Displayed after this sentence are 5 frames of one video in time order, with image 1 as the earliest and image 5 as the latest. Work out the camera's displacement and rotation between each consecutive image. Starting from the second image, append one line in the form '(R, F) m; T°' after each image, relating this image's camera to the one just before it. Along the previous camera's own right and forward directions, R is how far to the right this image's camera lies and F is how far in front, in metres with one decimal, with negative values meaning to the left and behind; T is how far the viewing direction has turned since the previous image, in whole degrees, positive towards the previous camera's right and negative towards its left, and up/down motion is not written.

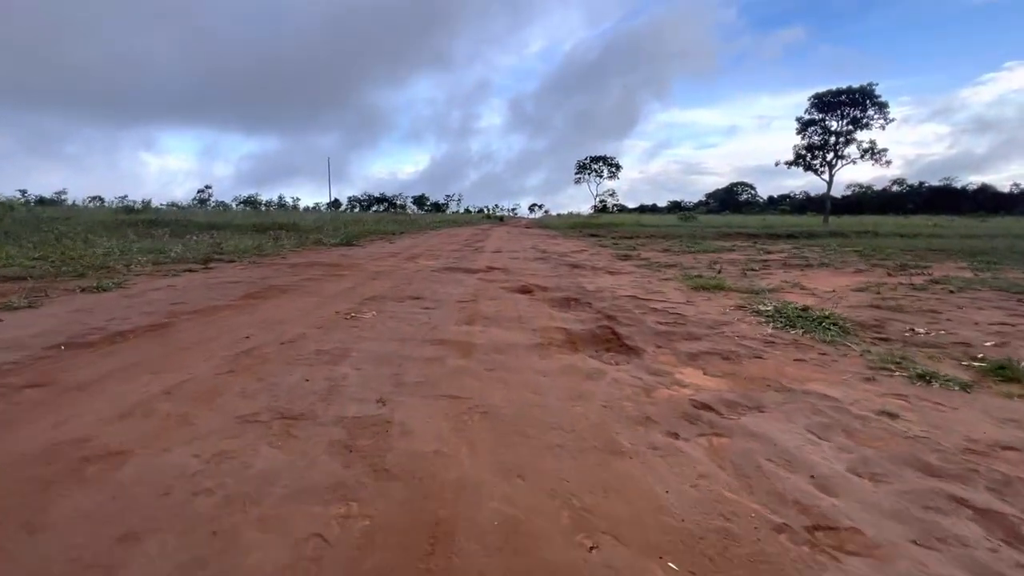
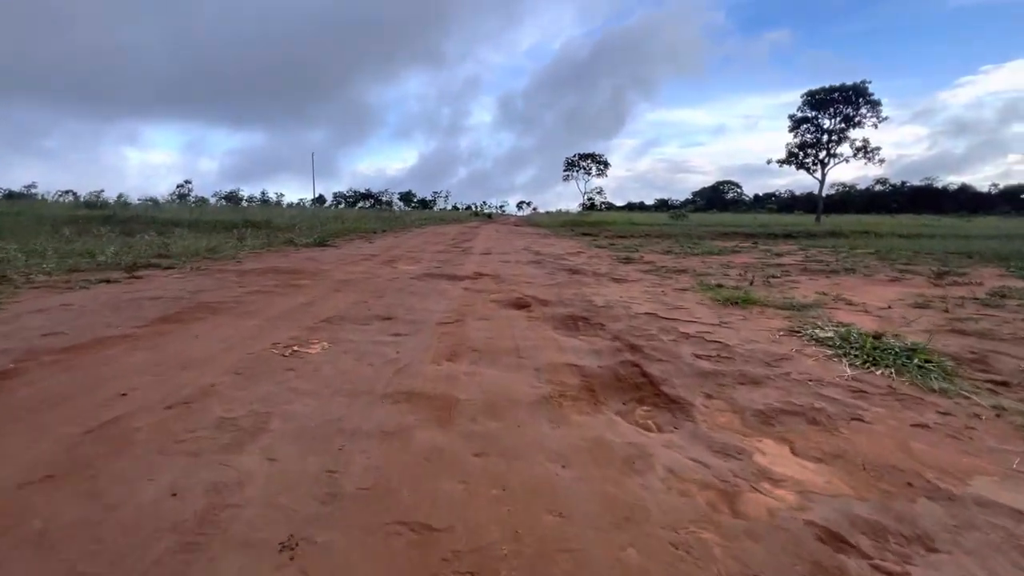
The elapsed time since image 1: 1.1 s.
(-0.1, +1.3) m; +1°
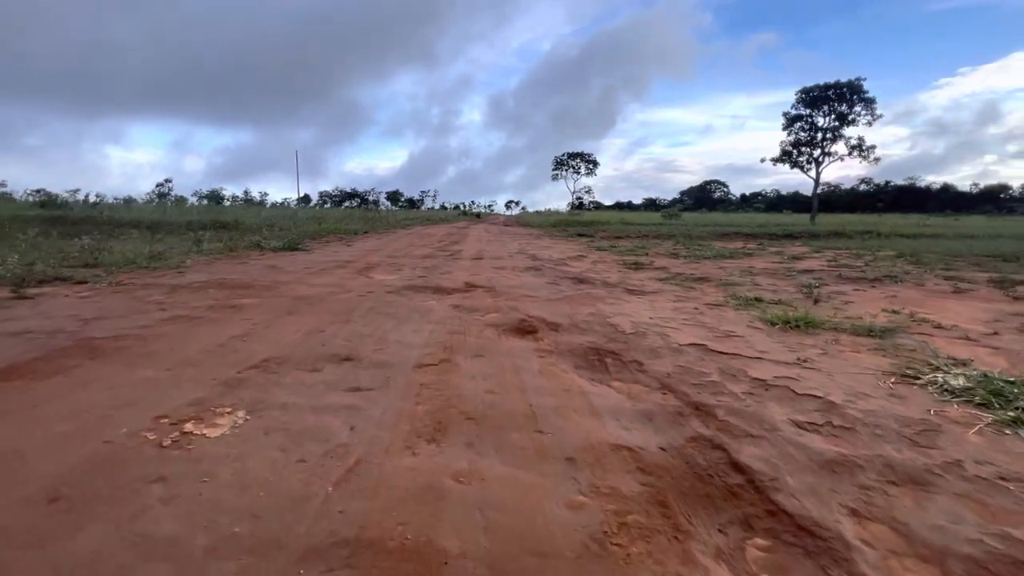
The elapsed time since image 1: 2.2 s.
(-0.1, +1.4) m; +1°
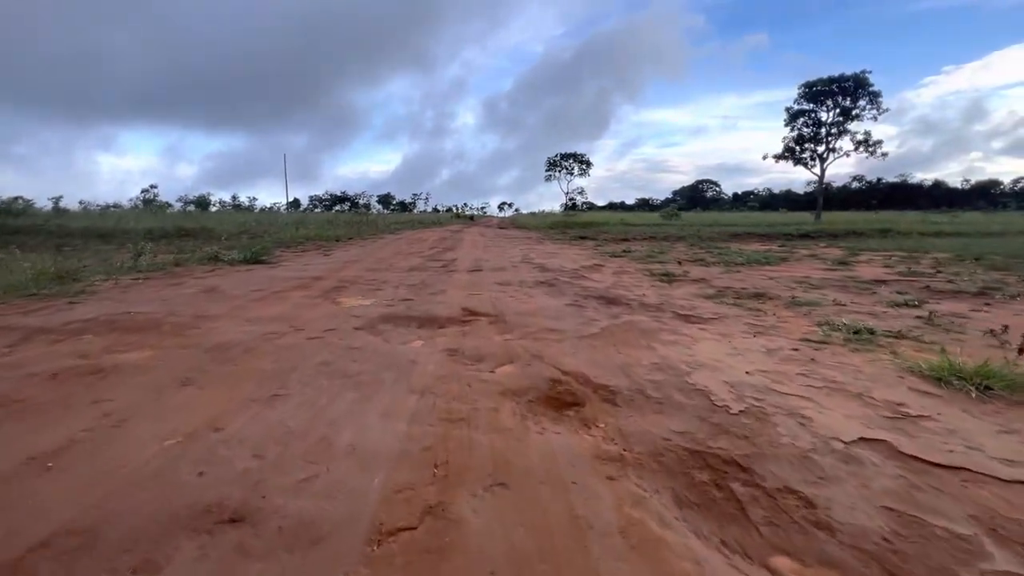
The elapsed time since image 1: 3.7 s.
(-0.2, +1.9) m; +1°
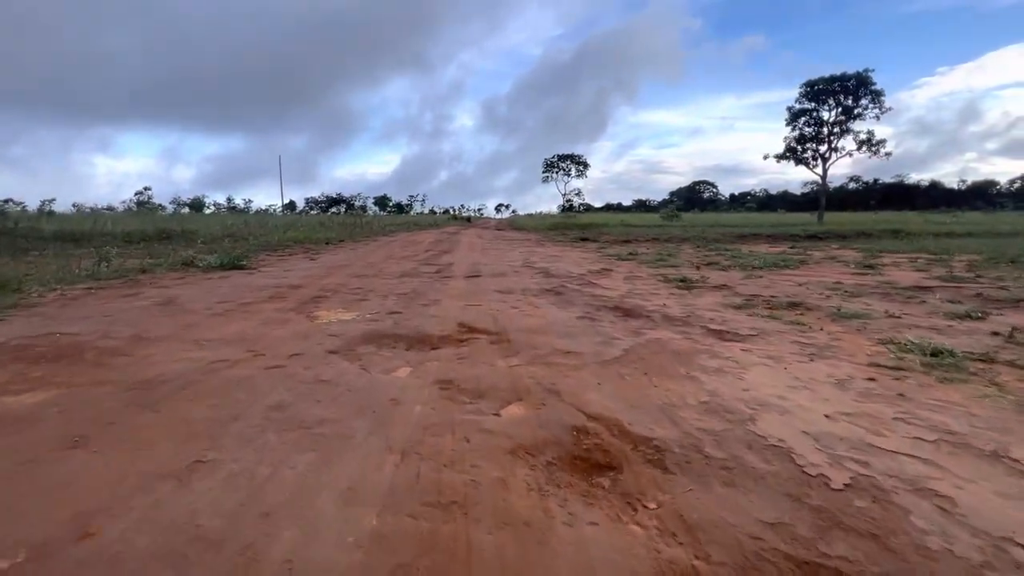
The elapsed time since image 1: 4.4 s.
(-0.1, +0.9) m; 0°
